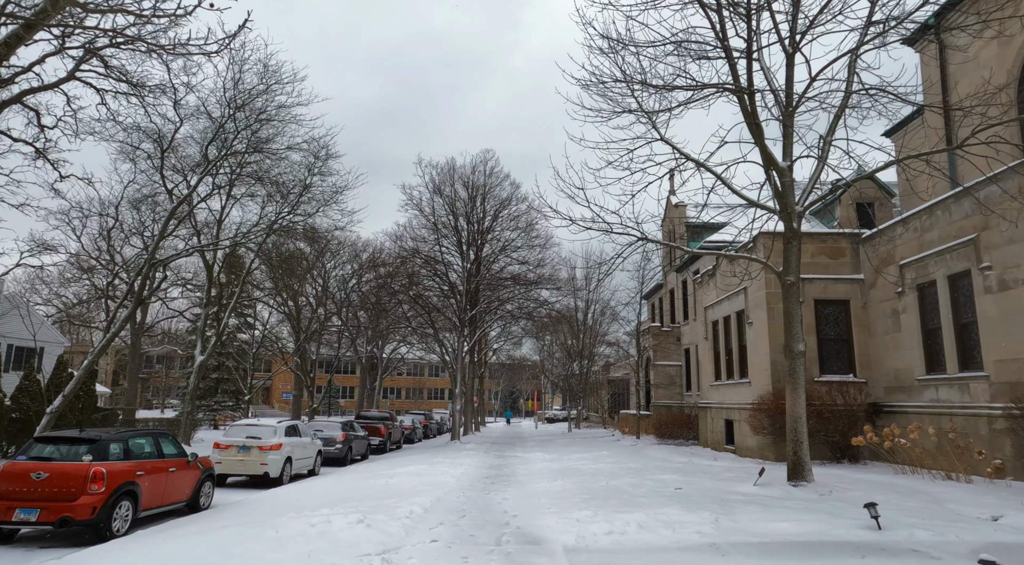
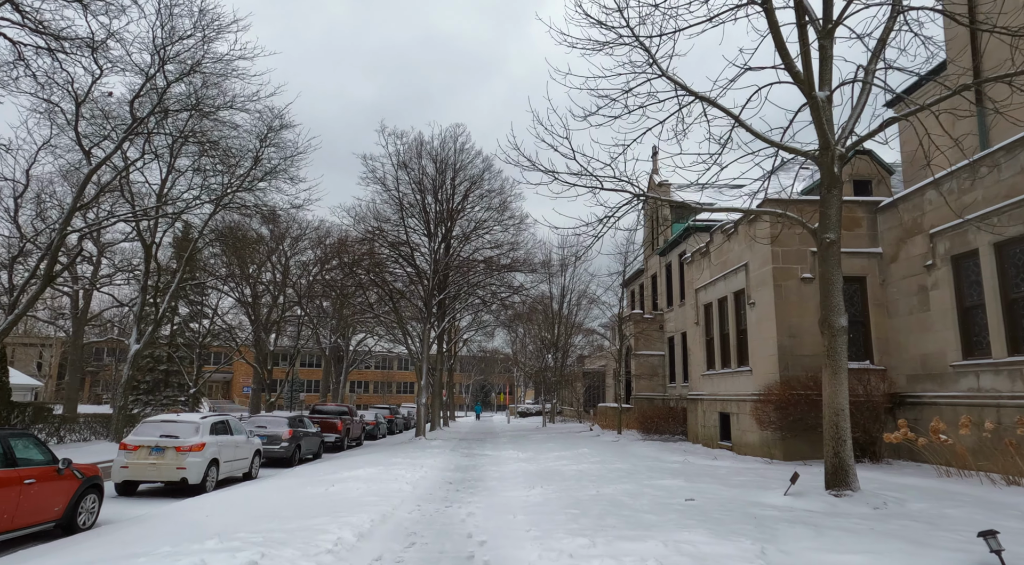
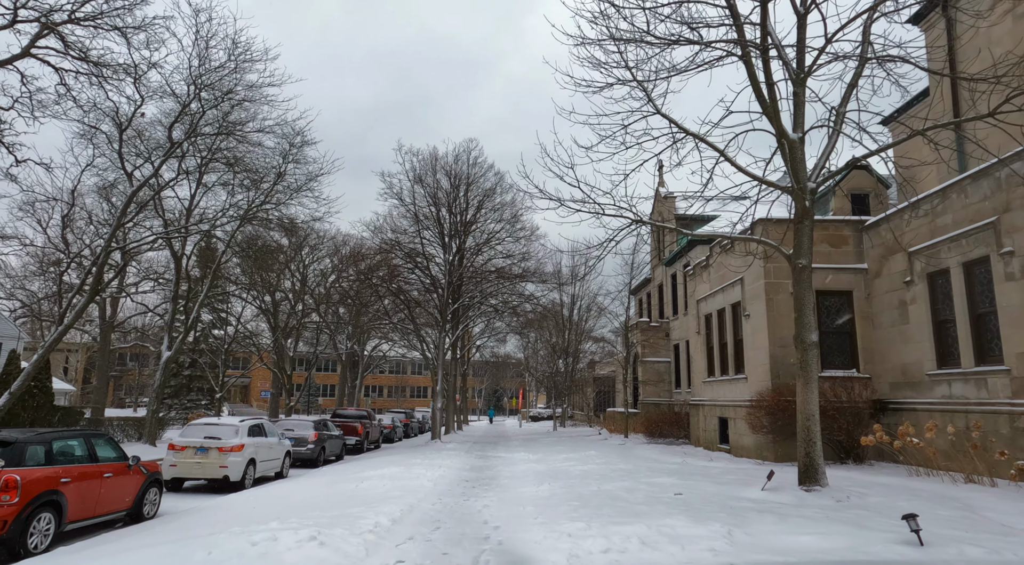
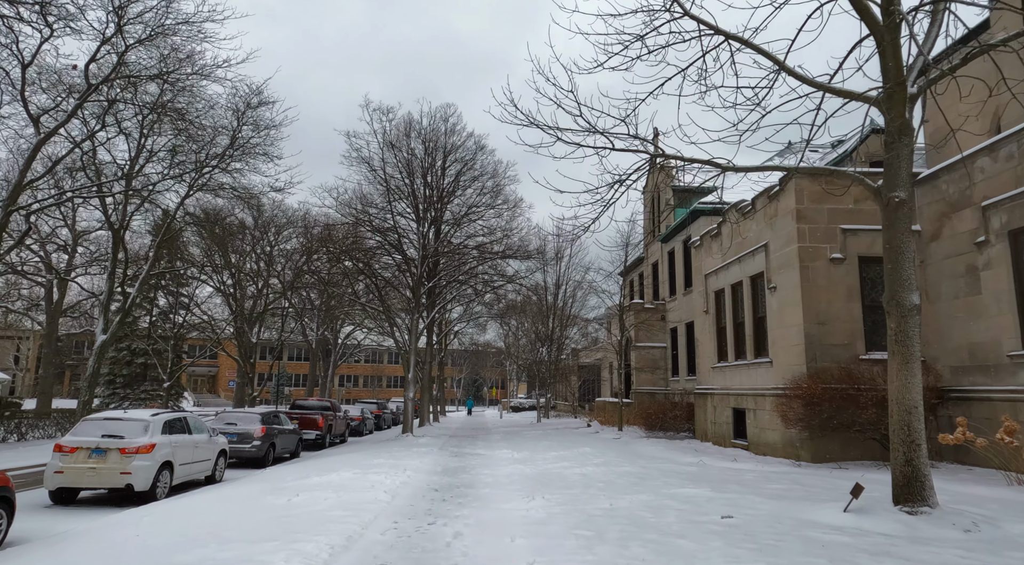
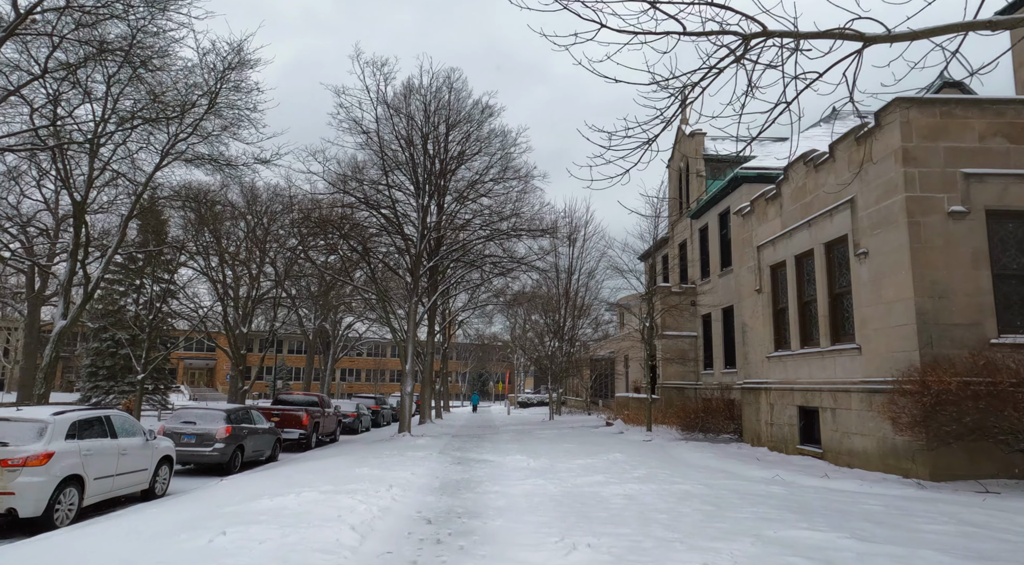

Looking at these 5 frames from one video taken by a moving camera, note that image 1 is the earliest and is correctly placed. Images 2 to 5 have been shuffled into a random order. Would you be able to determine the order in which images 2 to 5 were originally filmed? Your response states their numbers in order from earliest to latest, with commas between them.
3, 2, 4, 5
